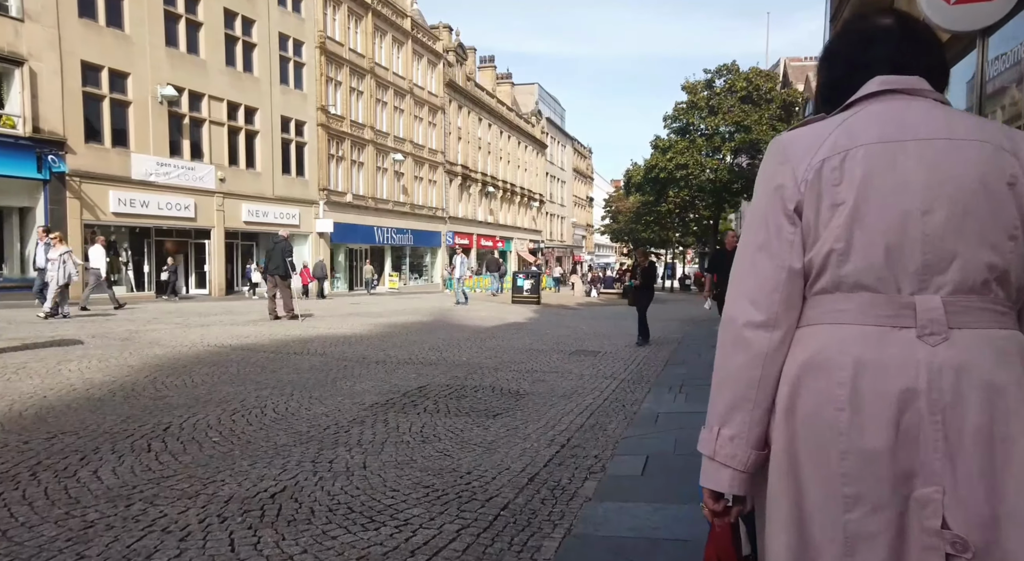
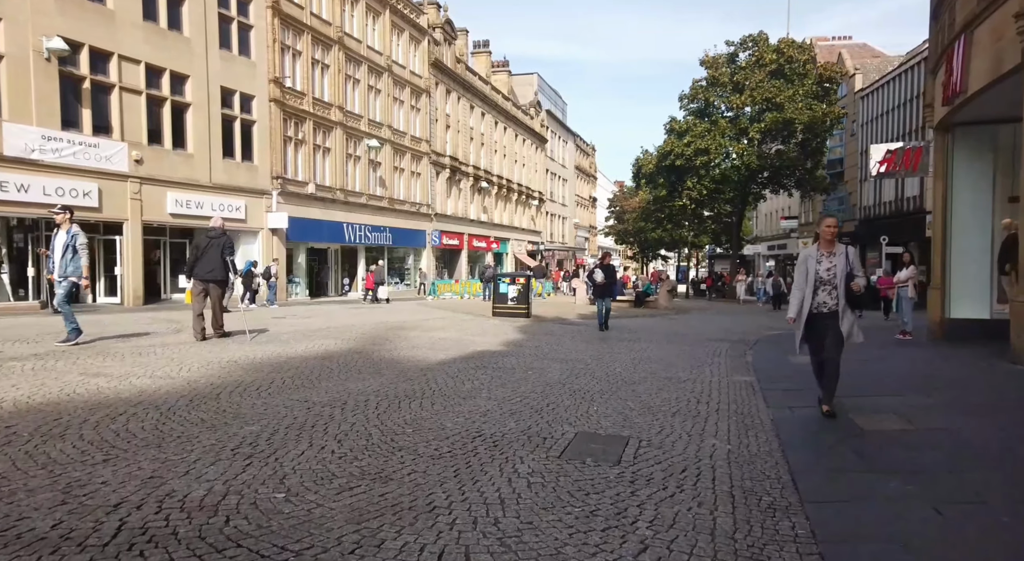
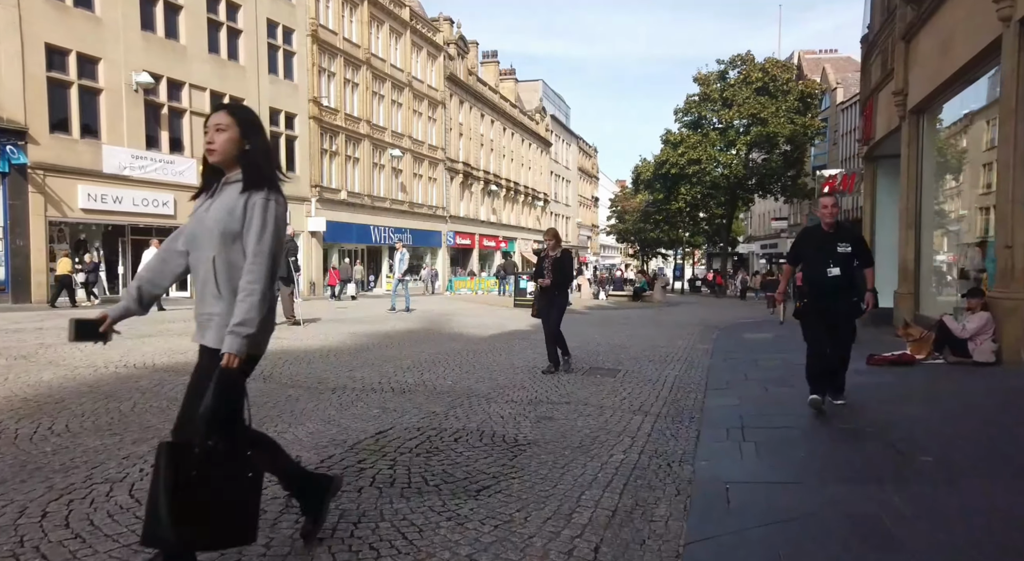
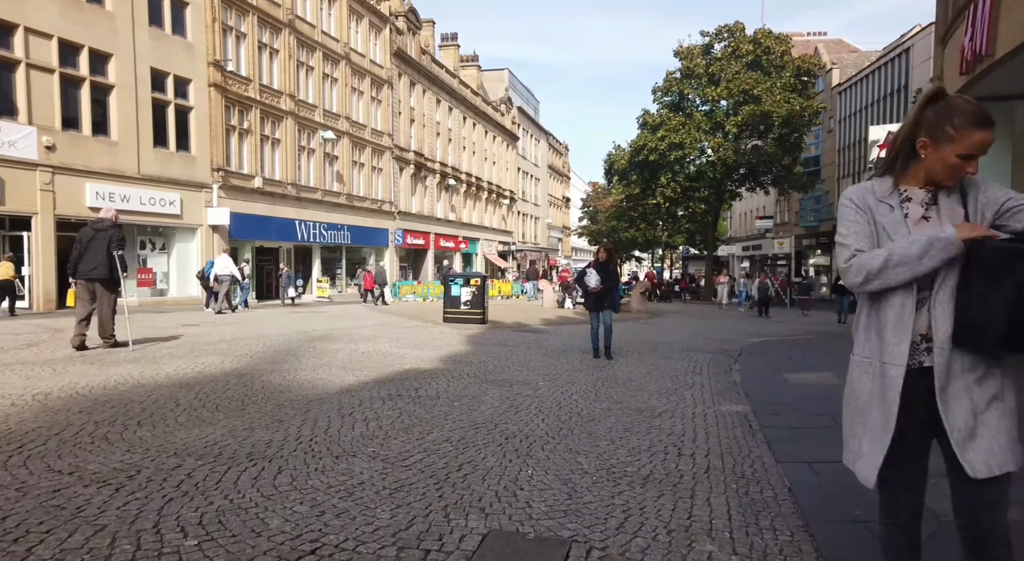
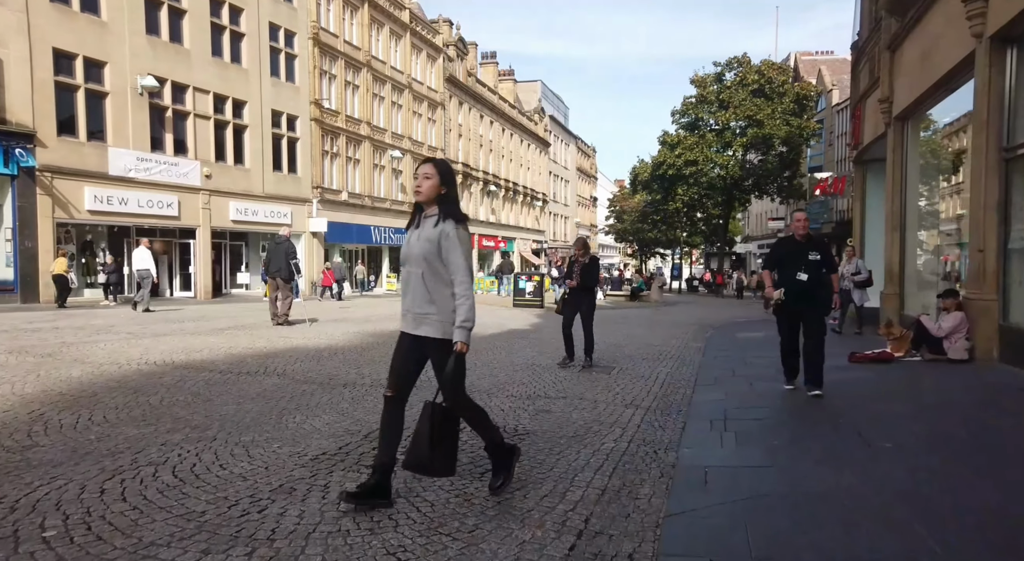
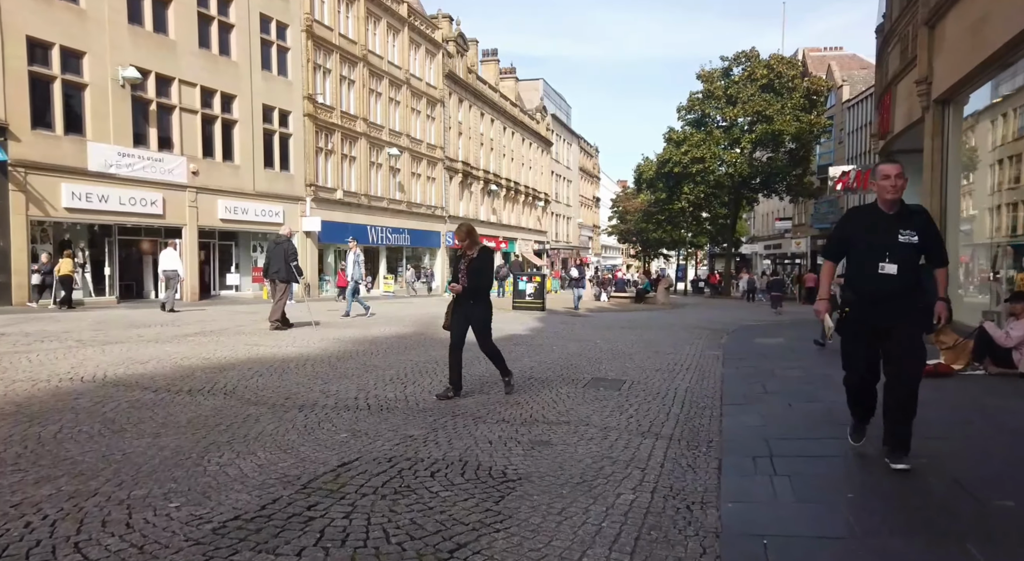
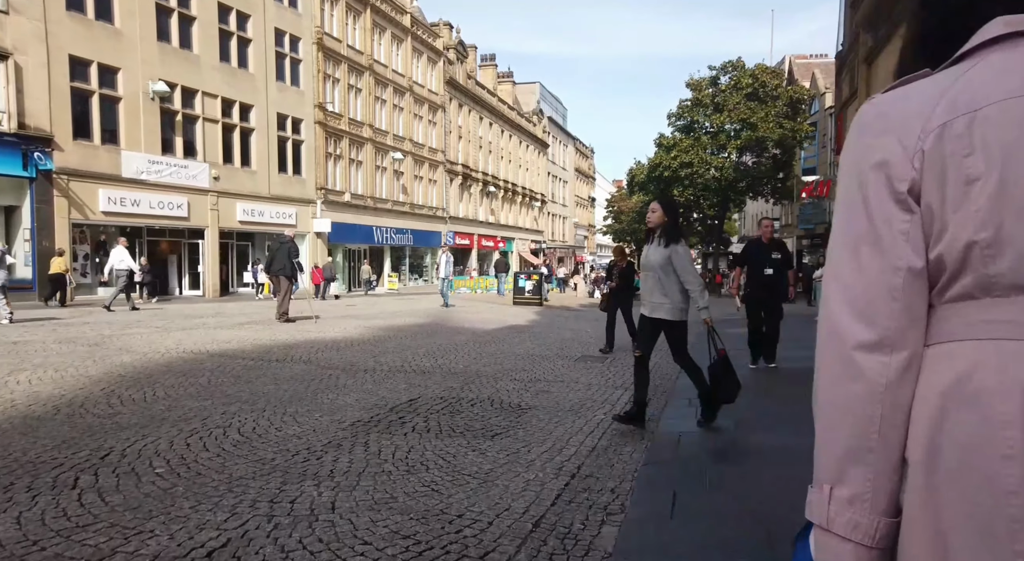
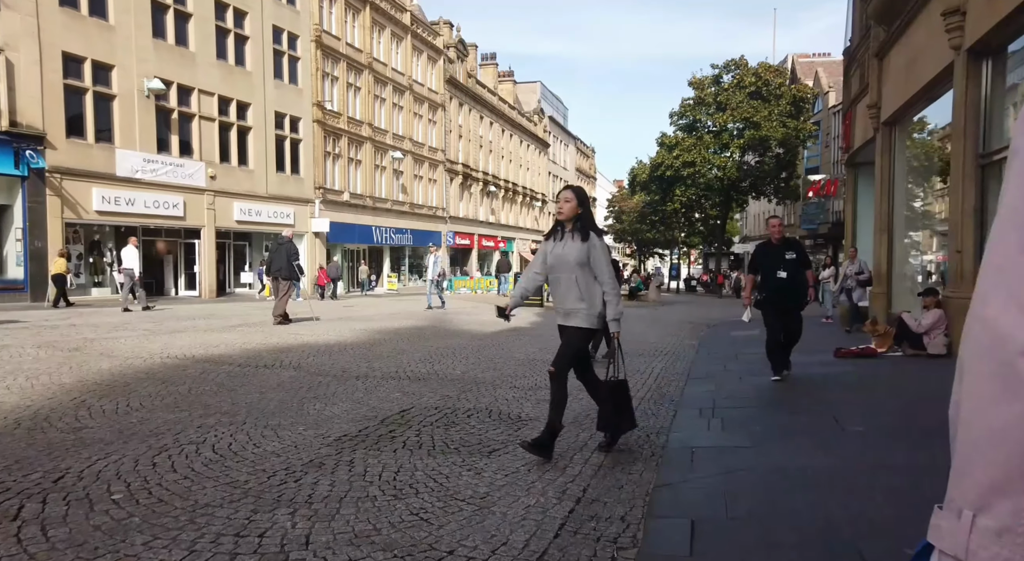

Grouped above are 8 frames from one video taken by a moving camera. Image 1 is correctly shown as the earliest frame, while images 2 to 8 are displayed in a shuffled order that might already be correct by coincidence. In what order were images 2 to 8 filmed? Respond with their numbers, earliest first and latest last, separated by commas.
7, 8, 5, 3, 6, 2, 4
